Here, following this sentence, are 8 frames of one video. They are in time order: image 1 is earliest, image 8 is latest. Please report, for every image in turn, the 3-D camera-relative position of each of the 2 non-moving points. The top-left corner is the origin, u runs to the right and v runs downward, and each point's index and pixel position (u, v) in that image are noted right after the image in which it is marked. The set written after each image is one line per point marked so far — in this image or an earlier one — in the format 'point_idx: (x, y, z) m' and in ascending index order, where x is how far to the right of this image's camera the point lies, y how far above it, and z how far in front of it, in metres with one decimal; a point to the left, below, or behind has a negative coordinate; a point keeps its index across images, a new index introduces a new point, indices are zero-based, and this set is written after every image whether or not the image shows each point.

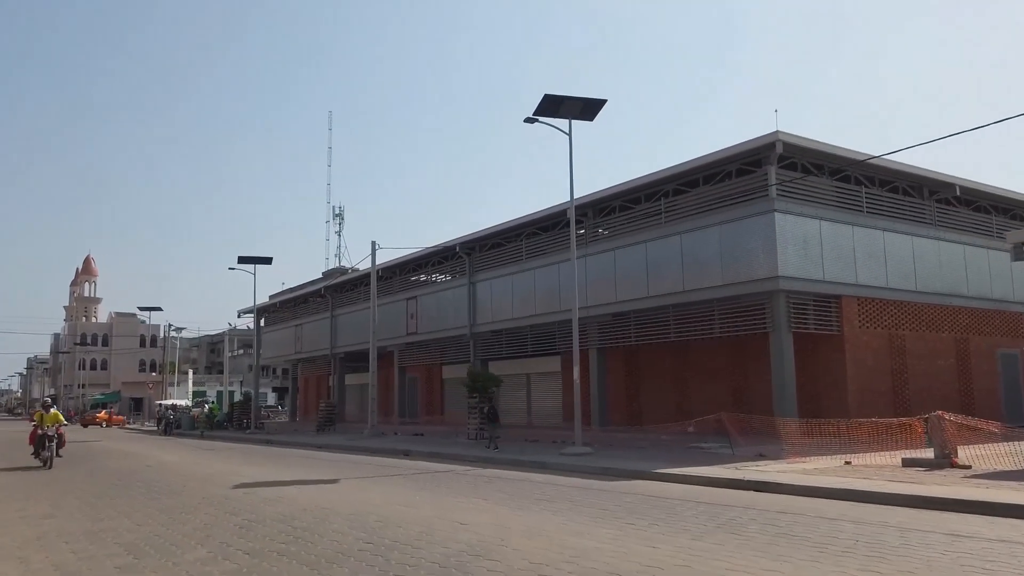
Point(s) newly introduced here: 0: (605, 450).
0: (+2.4, -4.1, +19.9) m
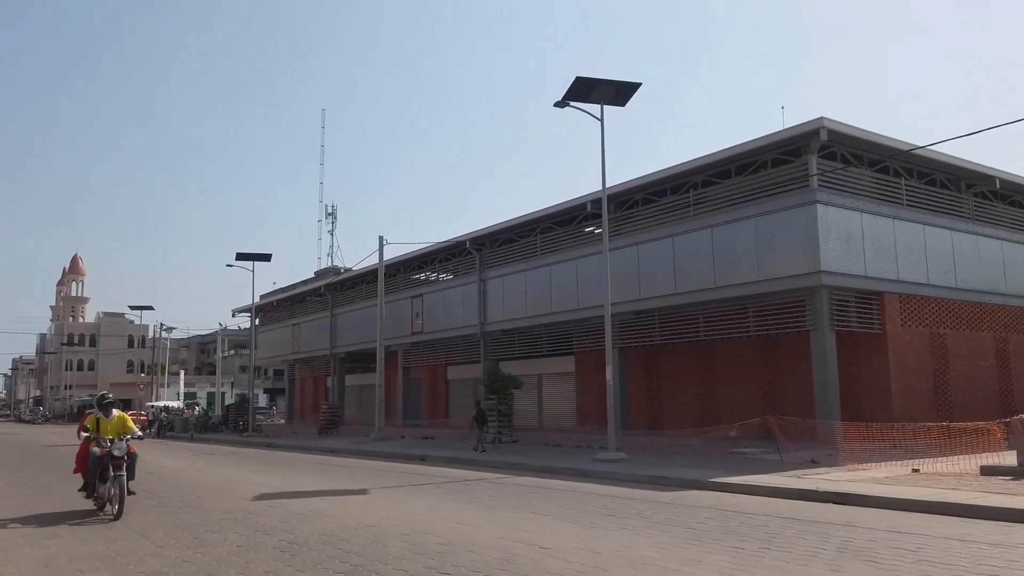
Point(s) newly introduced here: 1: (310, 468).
0: (+3.1, -4.0, +18.7) m
1: (-4.7, -4.2, +18.7) m
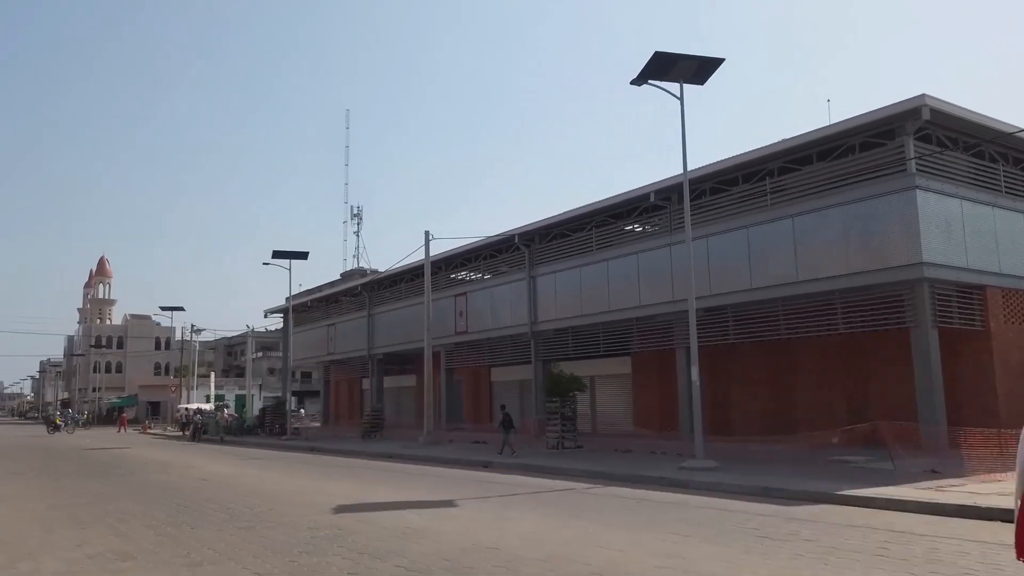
0: (+4.8, -3.9, +17.2) m
1: (-3.0, -4.1, +17.4) m
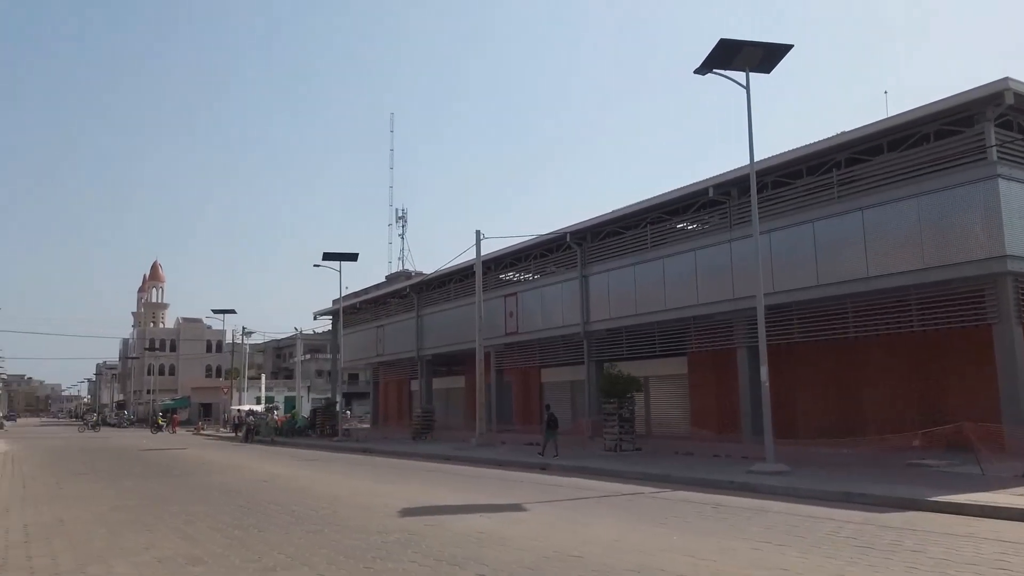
0: (+6.1, -3.8, +16.5) m
1: (-1.7, -4.1, +17.0) m
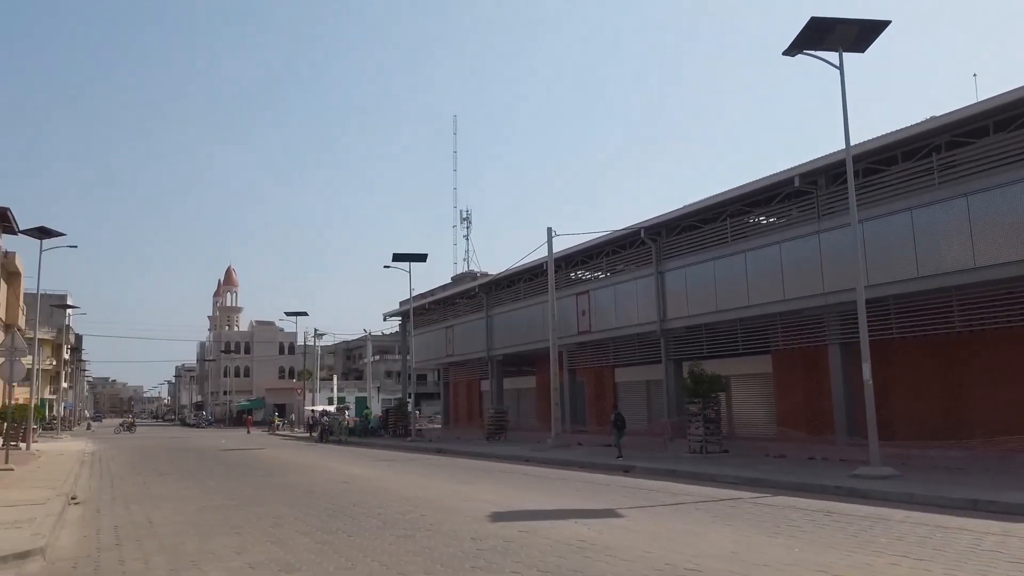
0: (+7.8, -3.6, +15.3) m
1: (+0.1, -4.0, +16.5) m
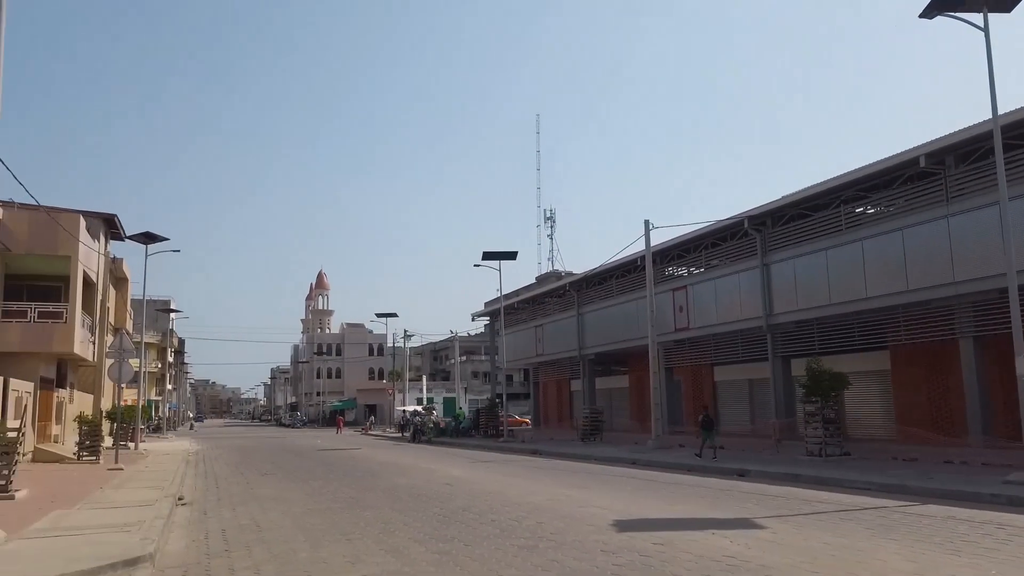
0: (+9.8, -3.3, +13.6) m
1: (+2.3, -3.8, +15.6) m
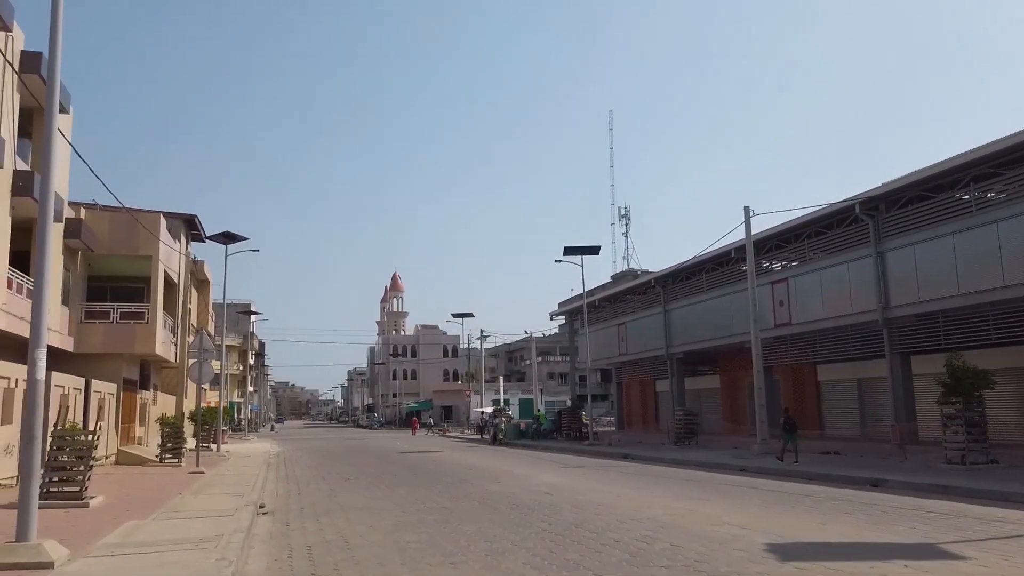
0: (+11.5, -2.9, +11.1) m
1: (+4.2, -3.6, +13.7) m
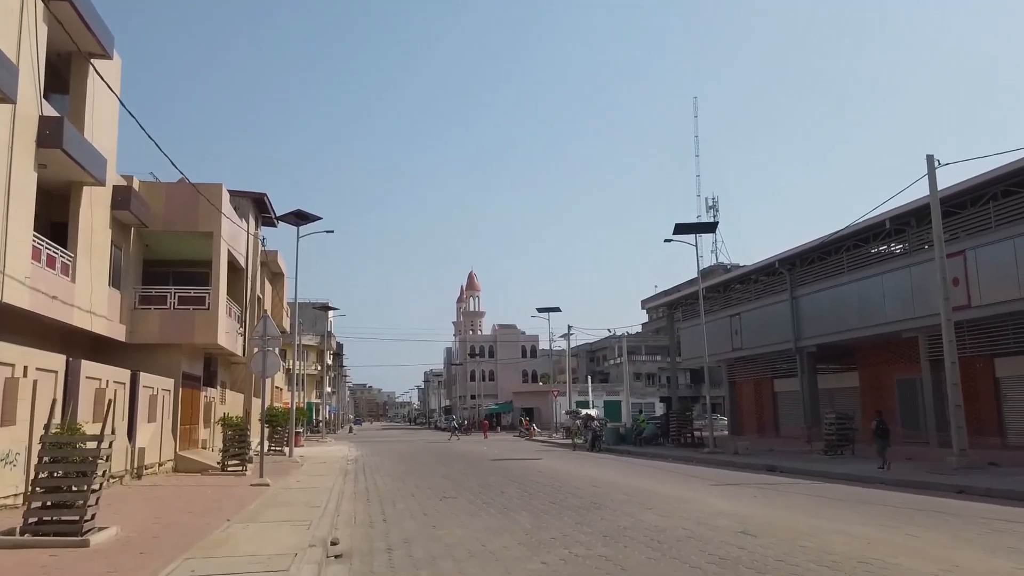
0: (+13.4, -2.1, +5.4) m
1: (+6.3, -2.8, +8.7) m
